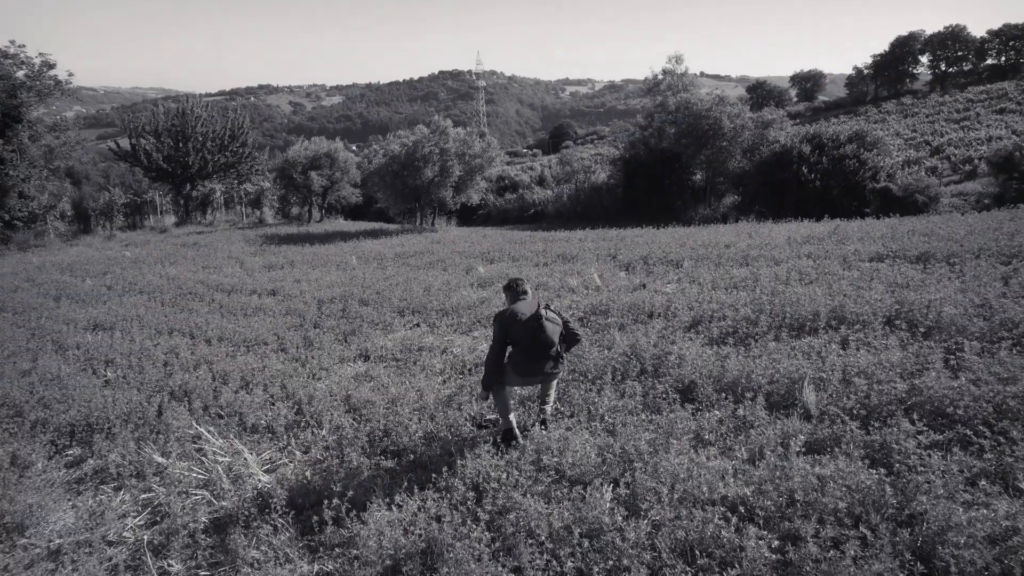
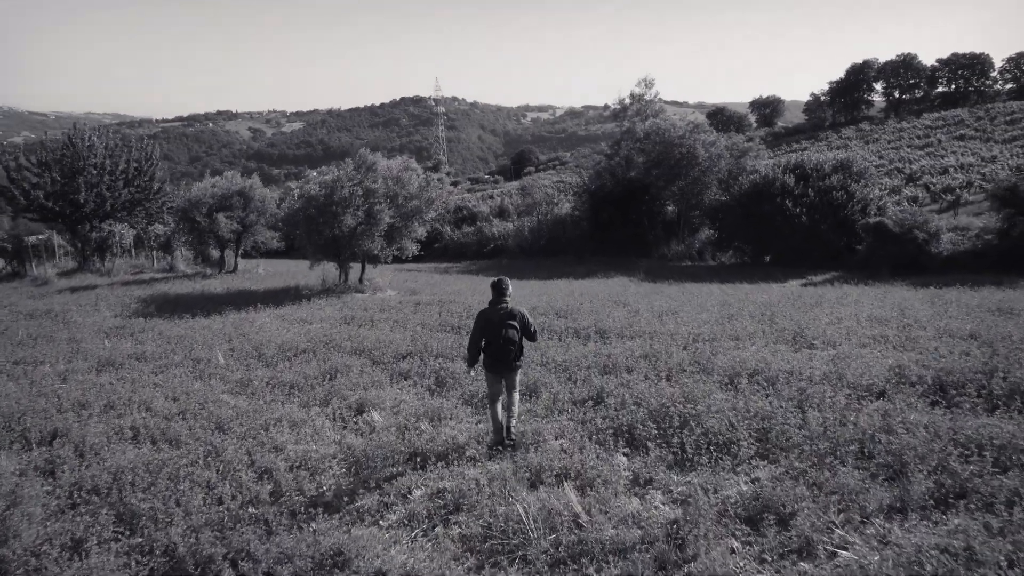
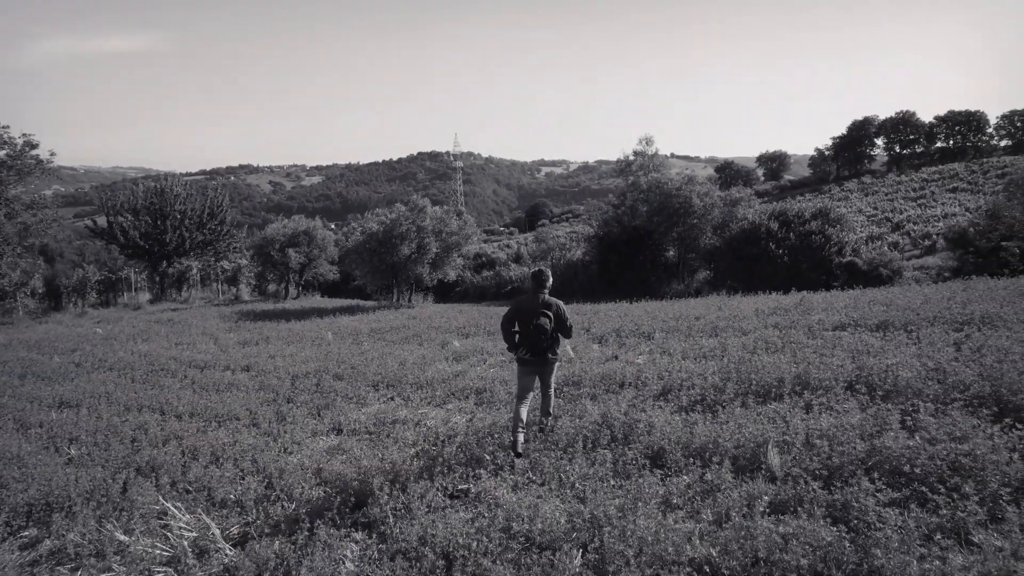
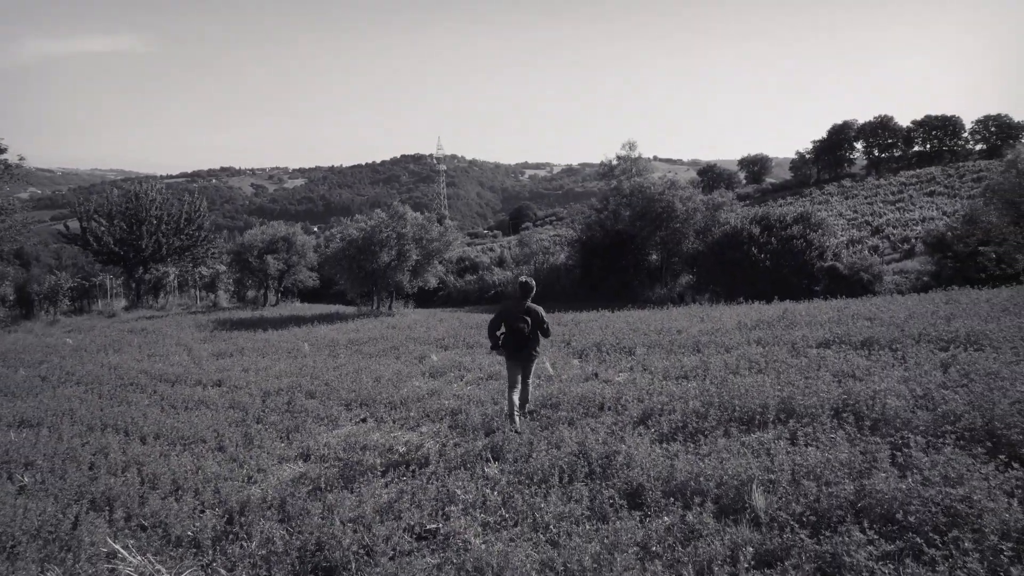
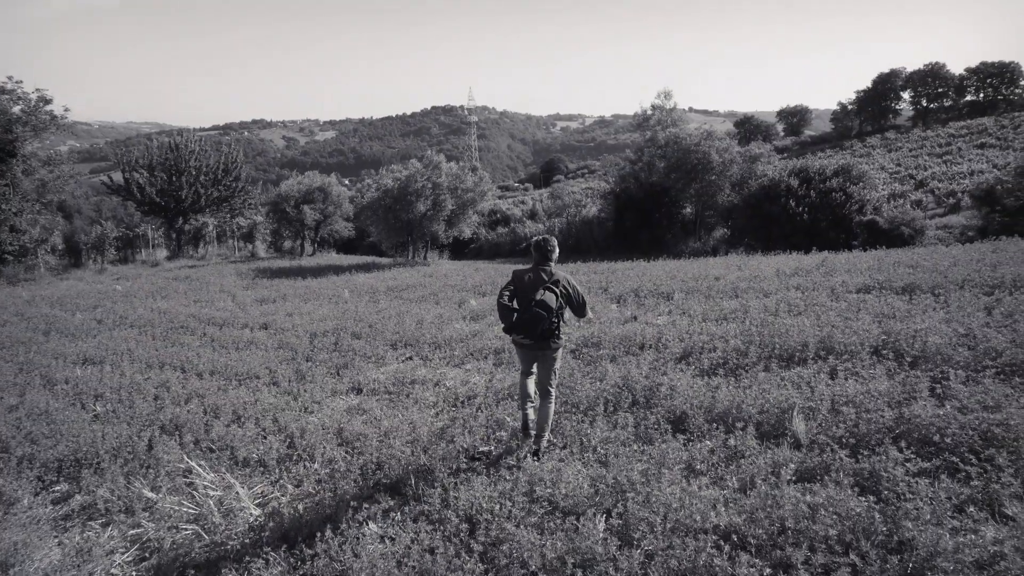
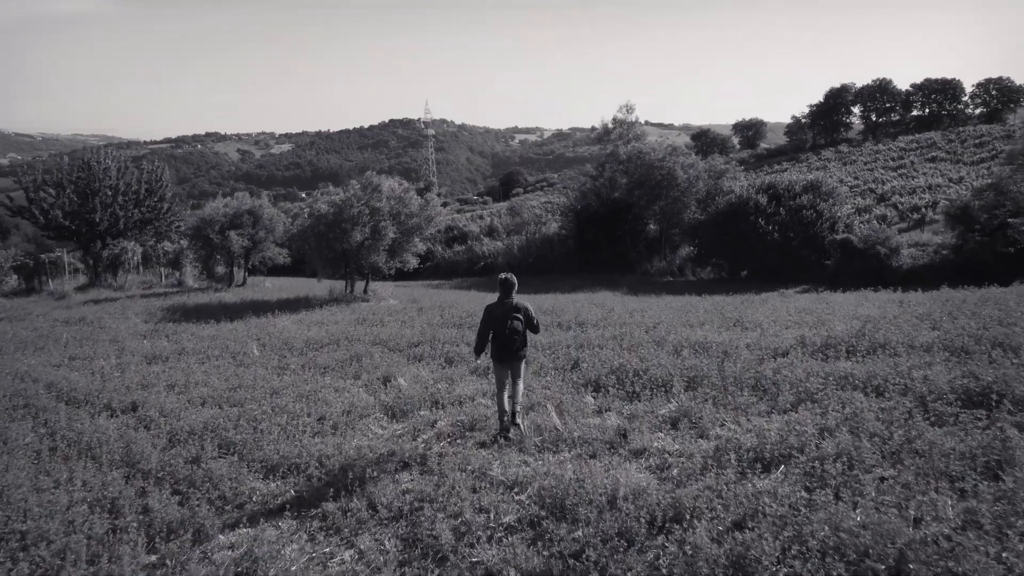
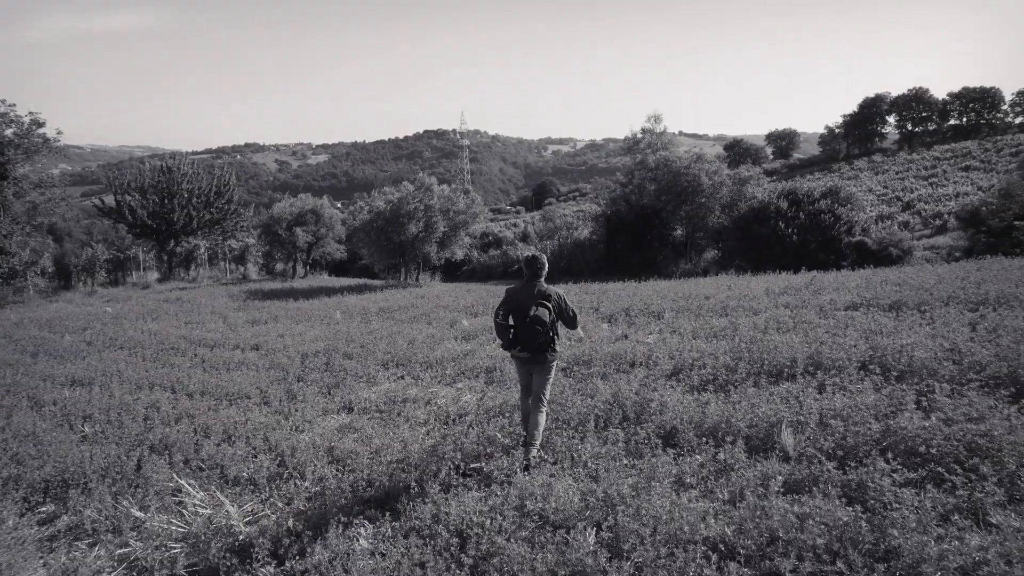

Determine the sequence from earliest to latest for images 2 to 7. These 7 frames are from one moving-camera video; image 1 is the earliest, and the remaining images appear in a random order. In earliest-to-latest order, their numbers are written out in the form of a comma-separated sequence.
5, 7, 3, 4, 6, 2
